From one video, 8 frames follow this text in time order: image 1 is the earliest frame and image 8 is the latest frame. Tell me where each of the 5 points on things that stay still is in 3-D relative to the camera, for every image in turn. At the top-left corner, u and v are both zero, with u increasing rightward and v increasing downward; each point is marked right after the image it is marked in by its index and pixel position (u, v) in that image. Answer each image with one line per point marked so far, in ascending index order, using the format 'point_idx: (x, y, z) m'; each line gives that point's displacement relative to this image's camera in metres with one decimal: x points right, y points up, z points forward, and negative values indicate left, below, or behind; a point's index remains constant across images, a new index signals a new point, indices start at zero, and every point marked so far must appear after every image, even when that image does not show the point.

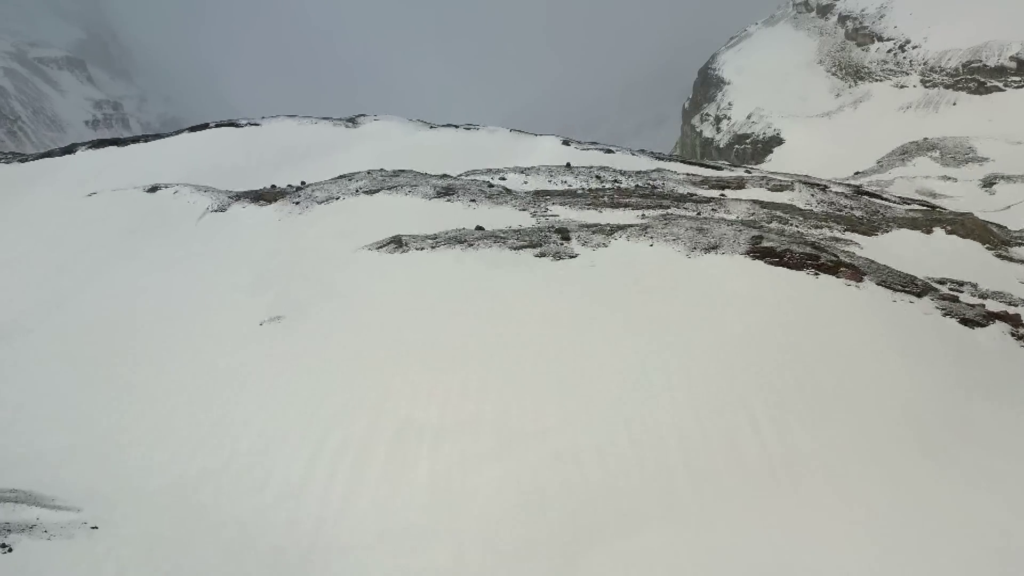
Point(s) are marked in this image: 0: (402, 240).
0: (-2.3, +1.0, +19.7) m
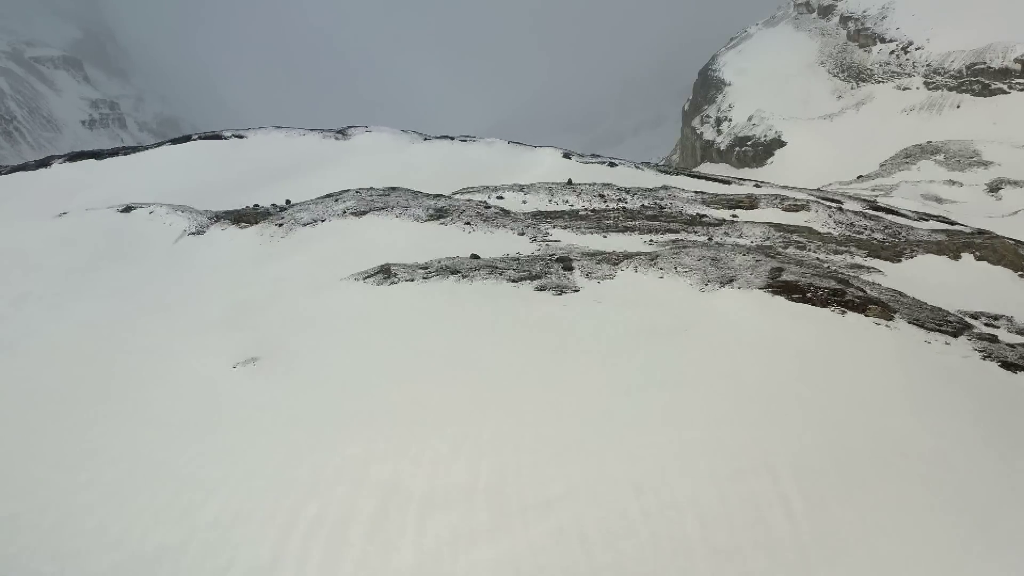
0: (-2.3, +0.4, +18.2) m
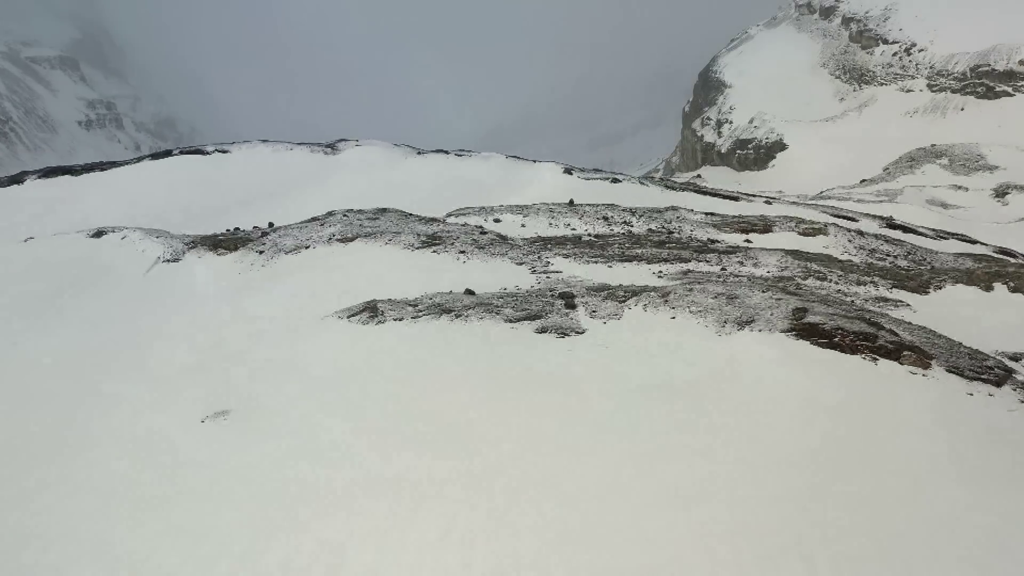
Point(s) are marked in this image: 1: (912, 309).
0: (-2.3, -0.3, +16.8) m
1: (+7.3, -0.4, +17.6) m
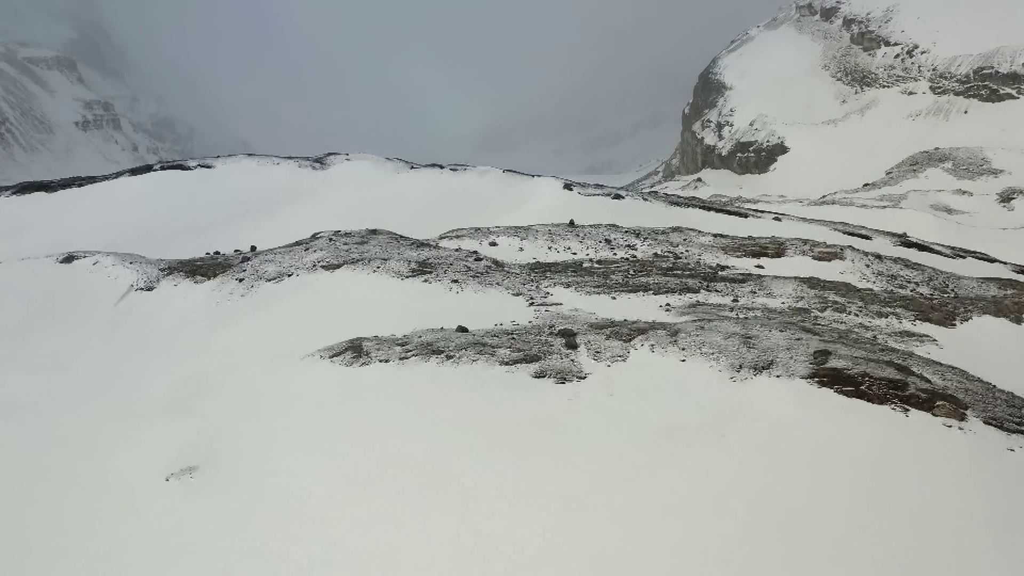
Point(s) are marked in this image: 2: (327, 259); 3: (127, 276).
0: (-2.4, -0.9, +15.5) m
1: (+7.2, -1.0, +16.4) m
2: (-3.7, +0.6, +19.5) m
3: (-7.9, +0.2, +19.8) m
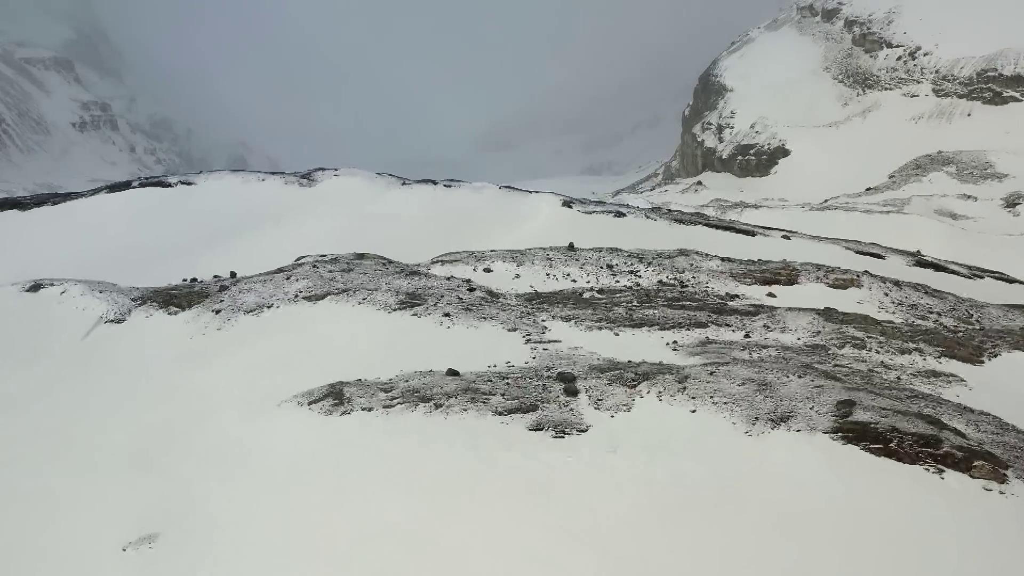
0: (-2.5, -1.5, +14.3) m
1: (+7.1, -1.5, +15.2) m
2: (-3.8, 0.0, +18.3) m
3: (-8.0, -0.3, +18.6) m
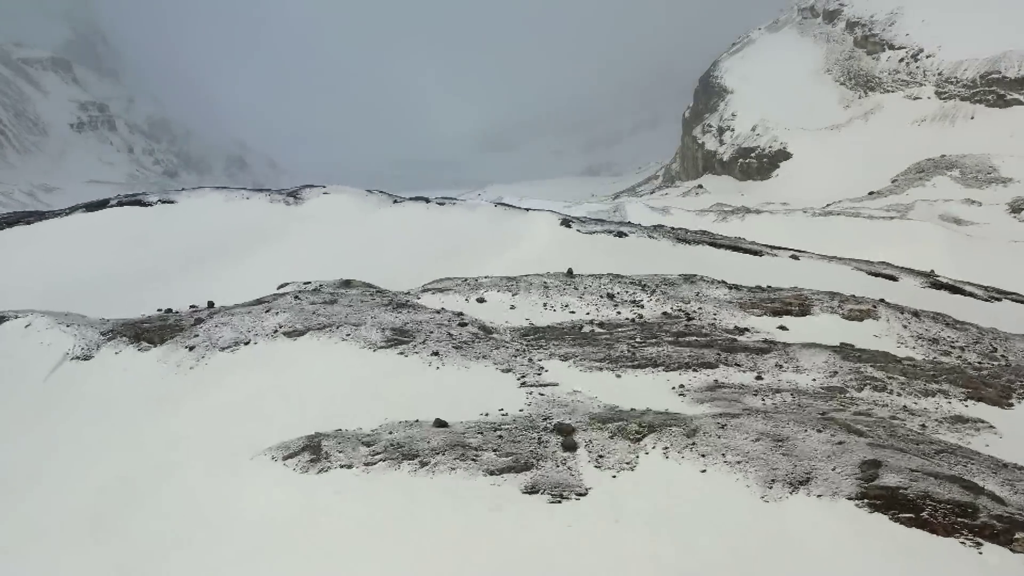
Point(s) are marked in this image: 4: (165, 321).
0: (-2.6, -2.0, +13.1) m
1: (+7.0, -2.1, +14.0) m
2: (-3.9, -0.6, +17.2) m
3: (-8.1, -0.9, +17.4) m
4: (-6.4, -0.6, +18.0) m
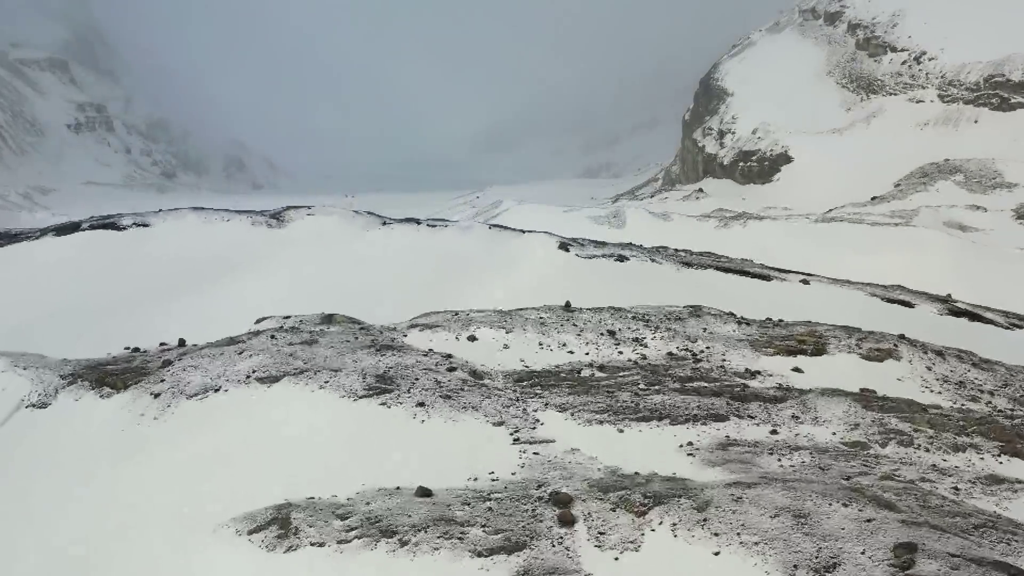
0: (-2.7, -2.7, +11.8) m
1: (+6.9, -2.8, +12.7) m
2: (-4.0, -1.3, +15.9) m
3: (-8.2, -1.6, +16.1) m
4: (-6.5, -1.3, +16.7) m
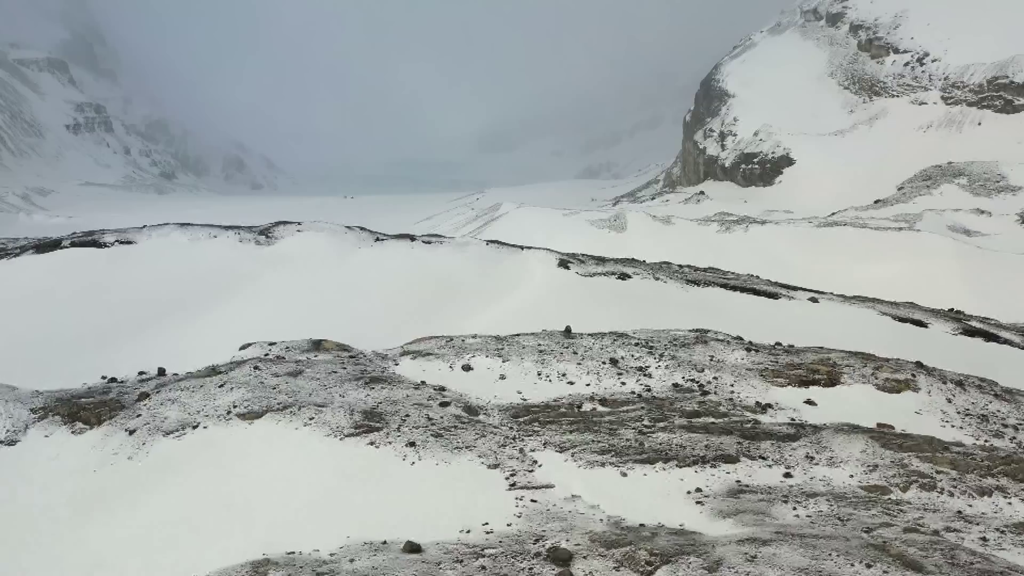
0: (-2.7, -3.1, +11.0) m
1: (+6.9, -3.2, +11.9) m
2: (-4.1, -1.7, +15.0) m
3: (-8.2, -2.0, +15.3) m
4: (-6.6, -1.7, +15.9) m
